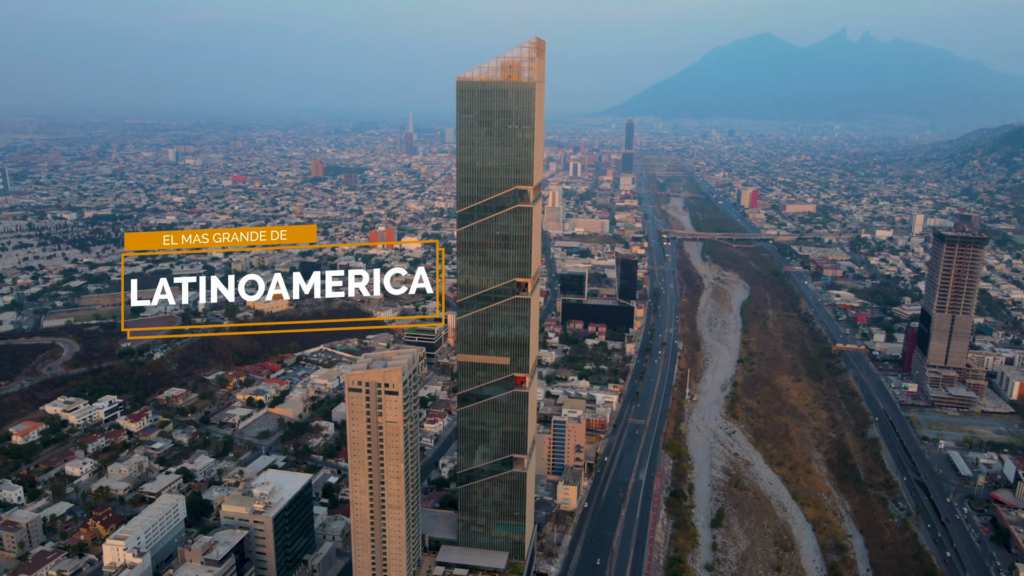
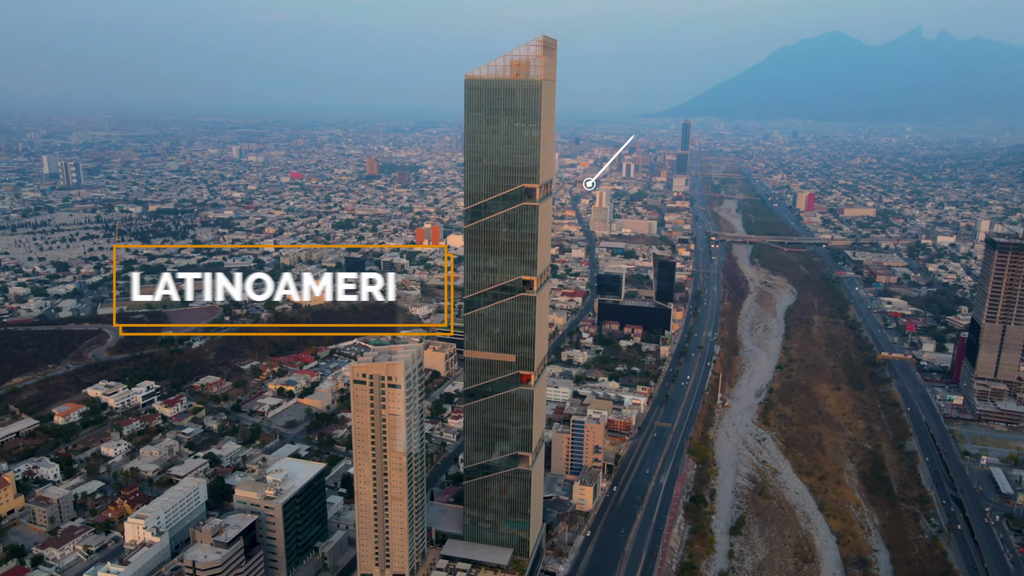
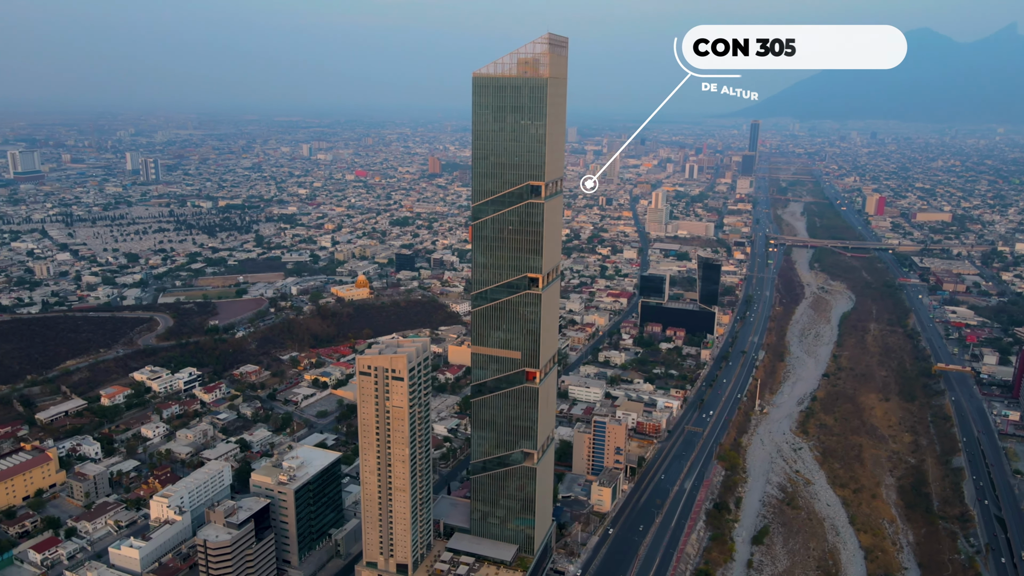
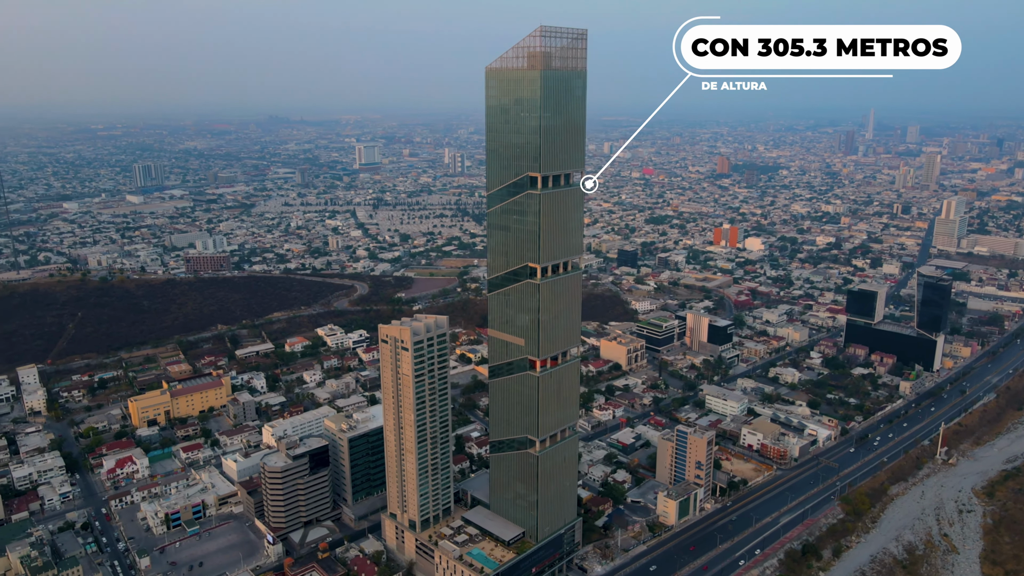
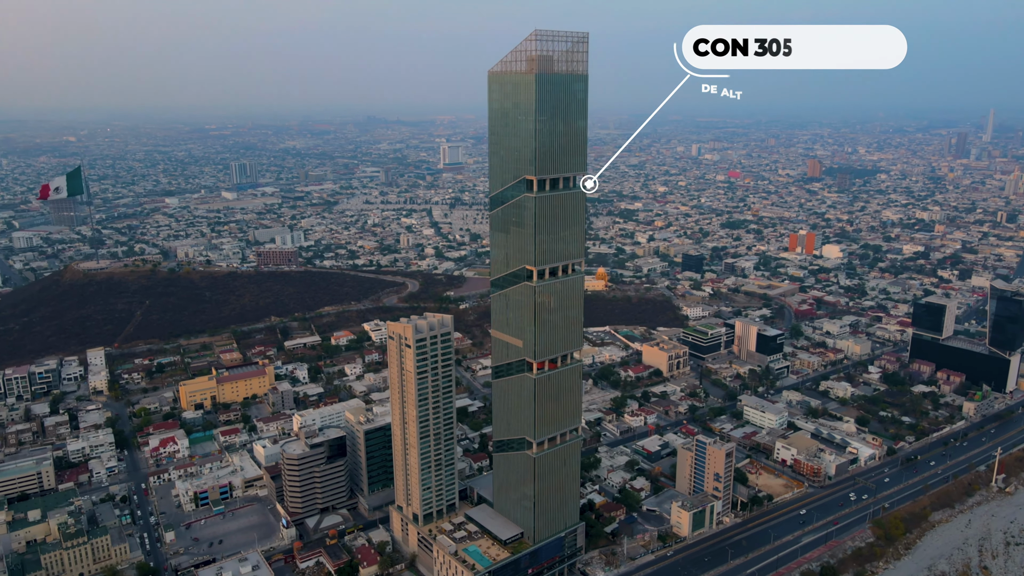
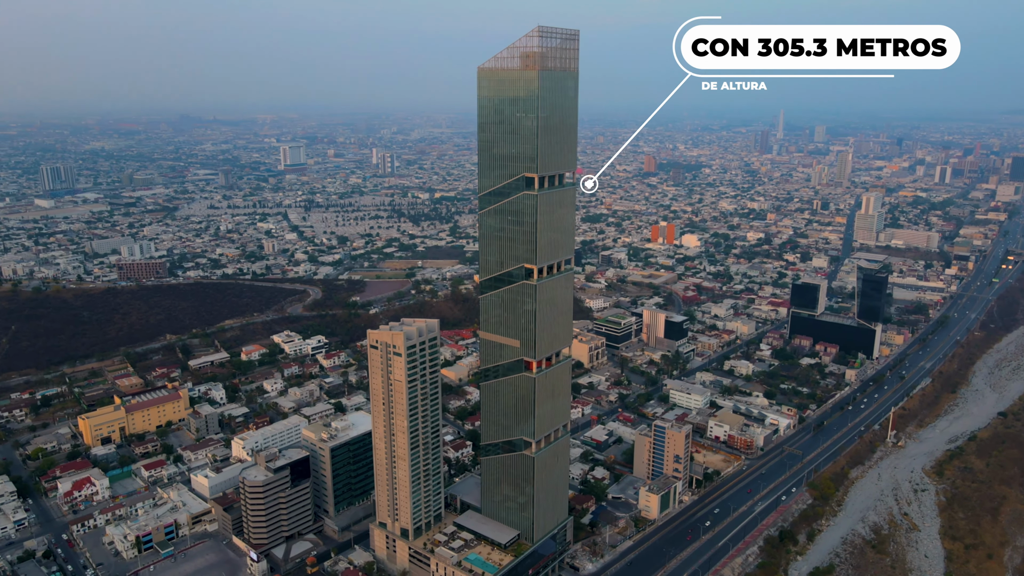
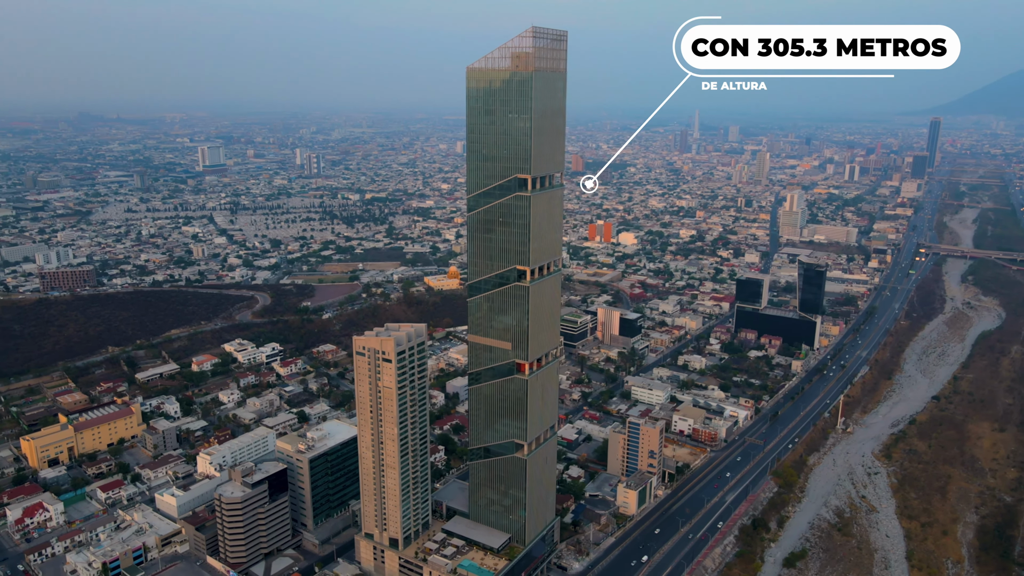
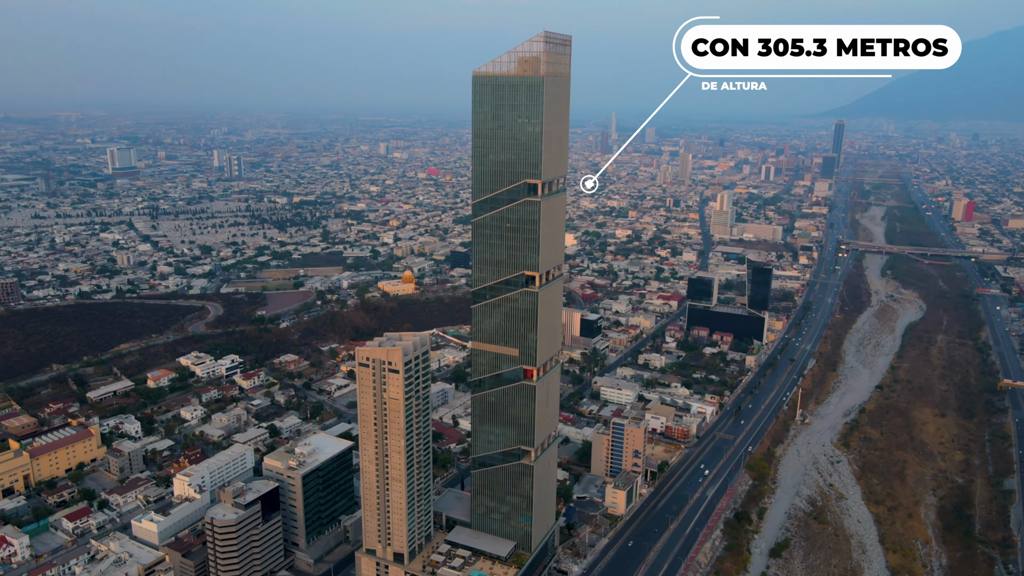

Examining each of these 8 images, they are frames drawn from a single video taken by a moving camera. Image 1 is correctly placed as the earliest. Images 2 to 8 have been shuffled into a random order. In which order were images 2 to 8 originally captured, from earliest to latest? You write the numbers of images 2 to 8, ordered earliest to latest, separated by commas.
2, 3, 8, 7, 6, 4, 5
